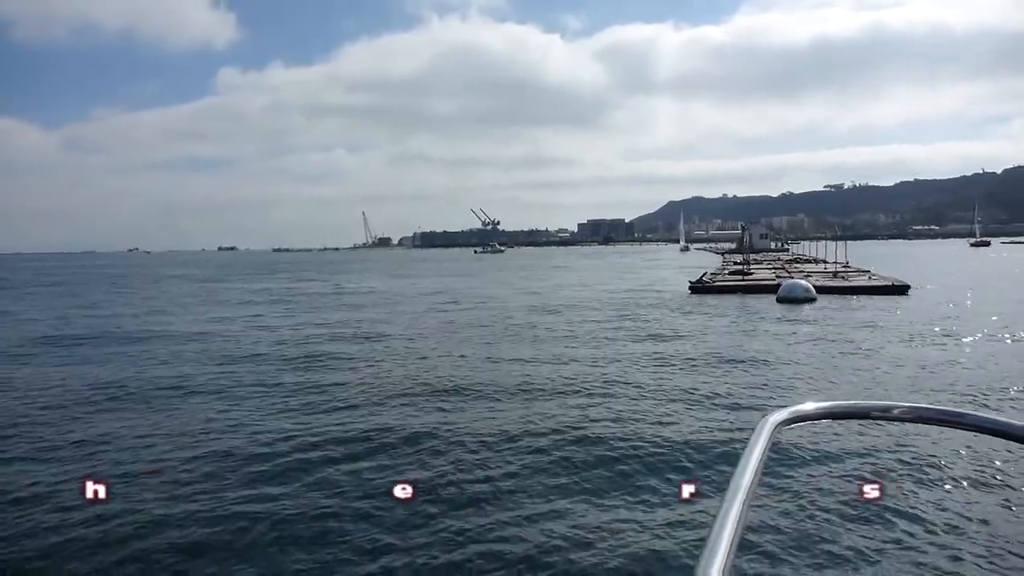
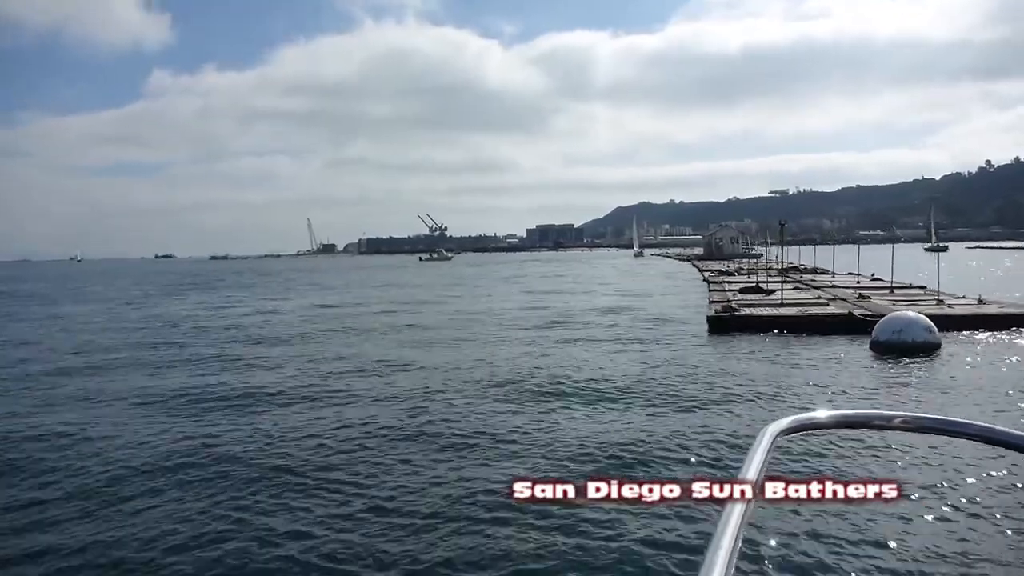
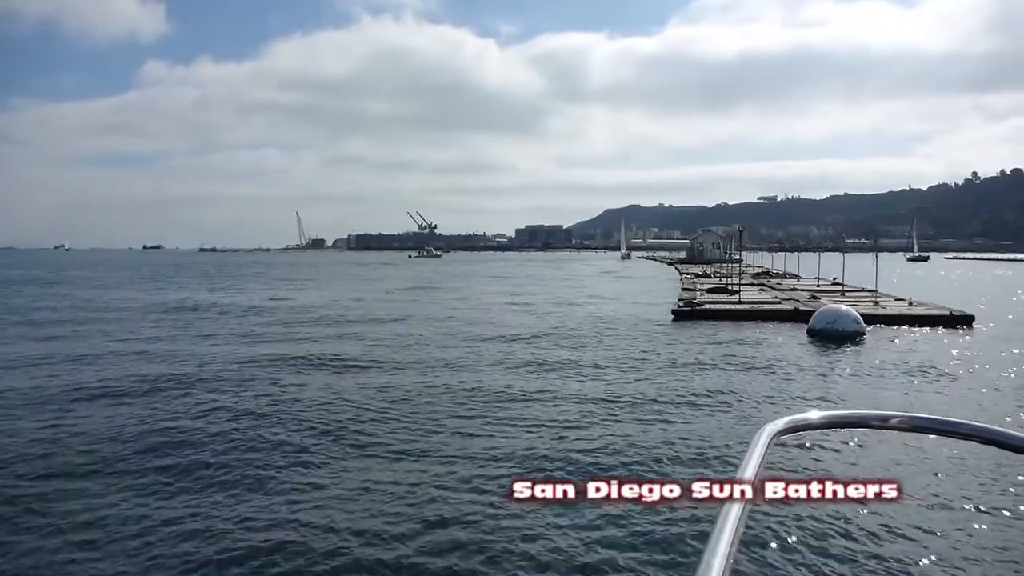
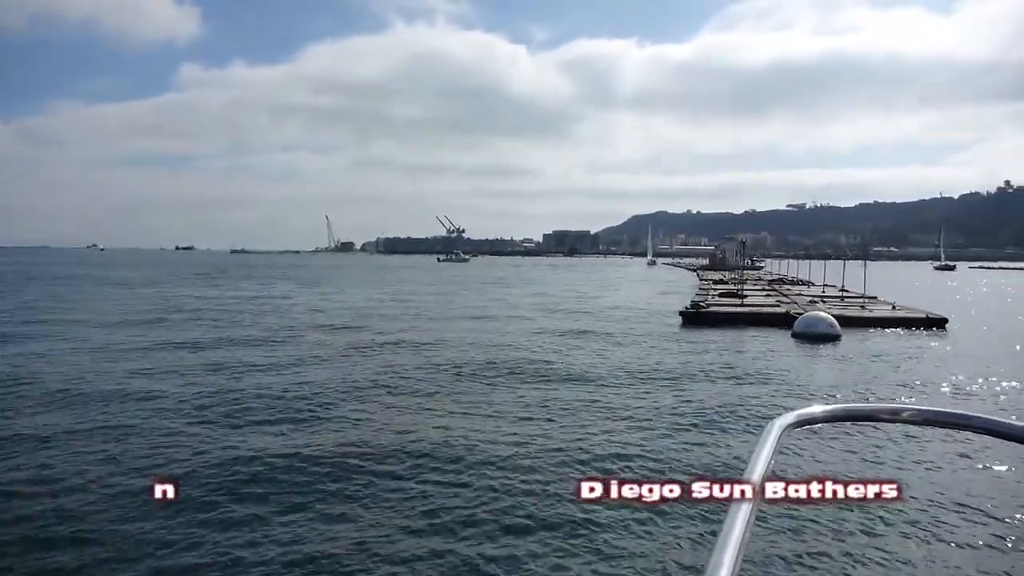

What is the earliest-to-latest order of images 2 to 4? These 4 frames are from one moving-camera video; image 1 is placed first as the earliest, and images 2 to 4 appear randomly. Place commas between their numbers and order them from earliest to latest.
4, 3, 2
